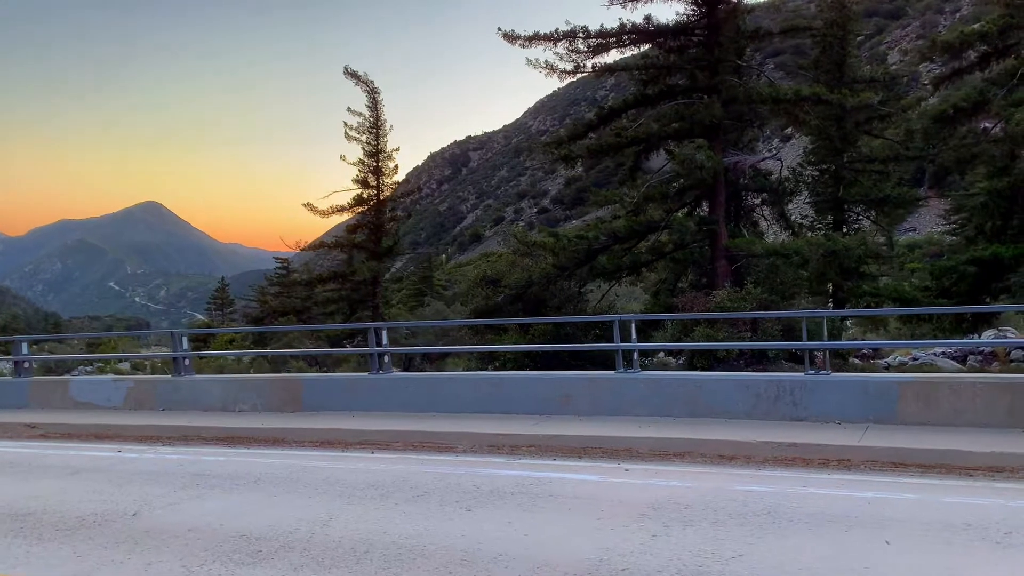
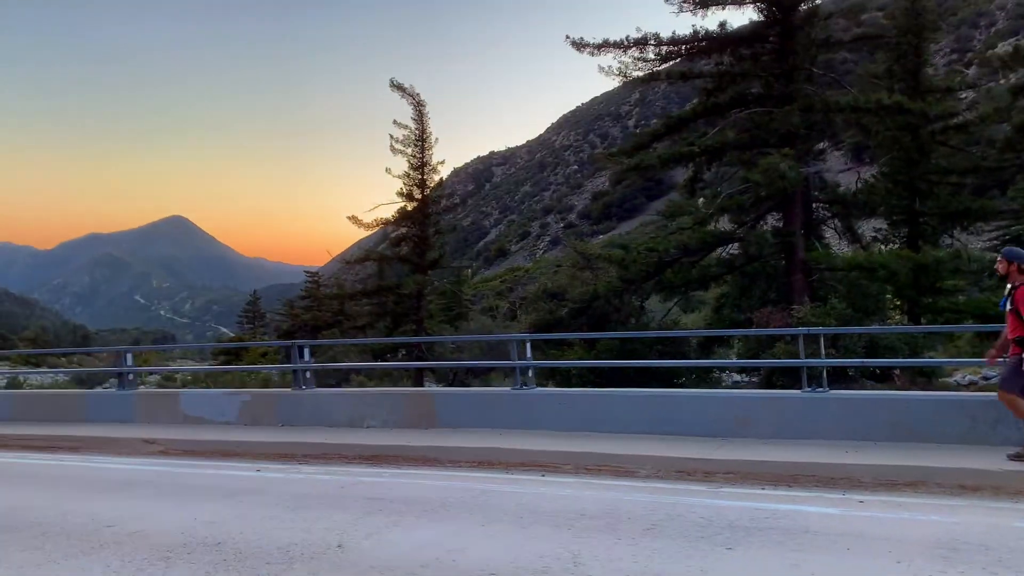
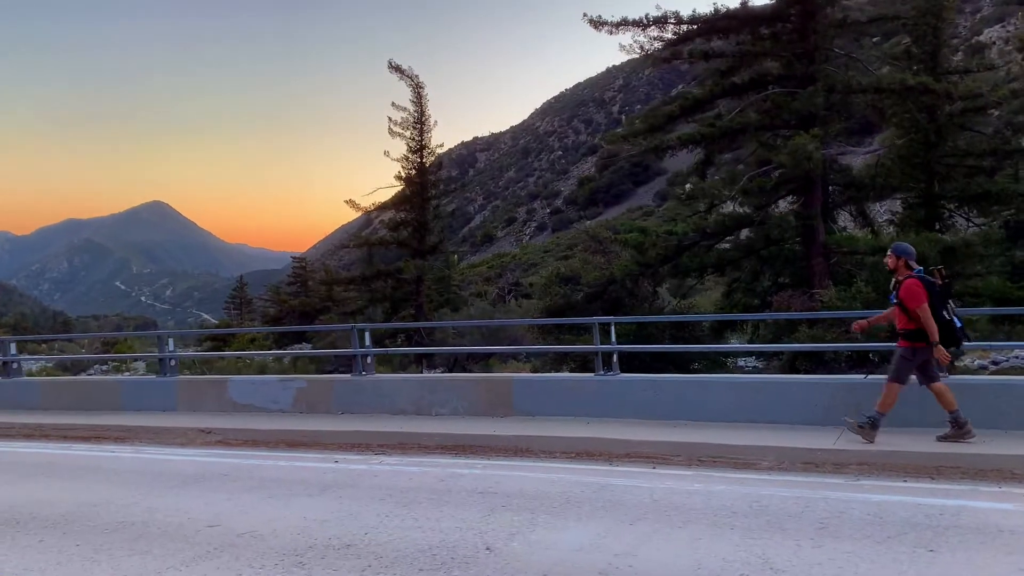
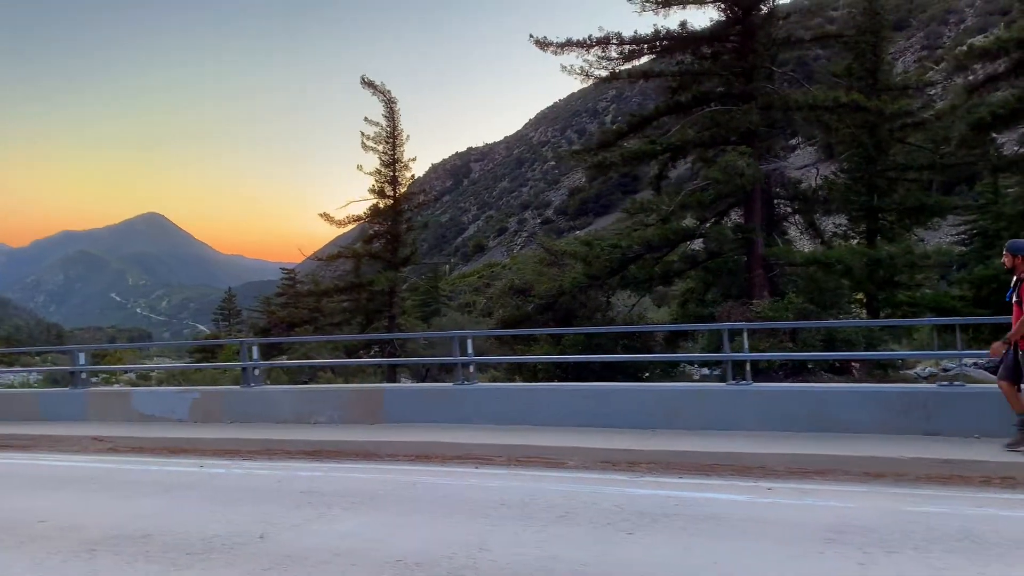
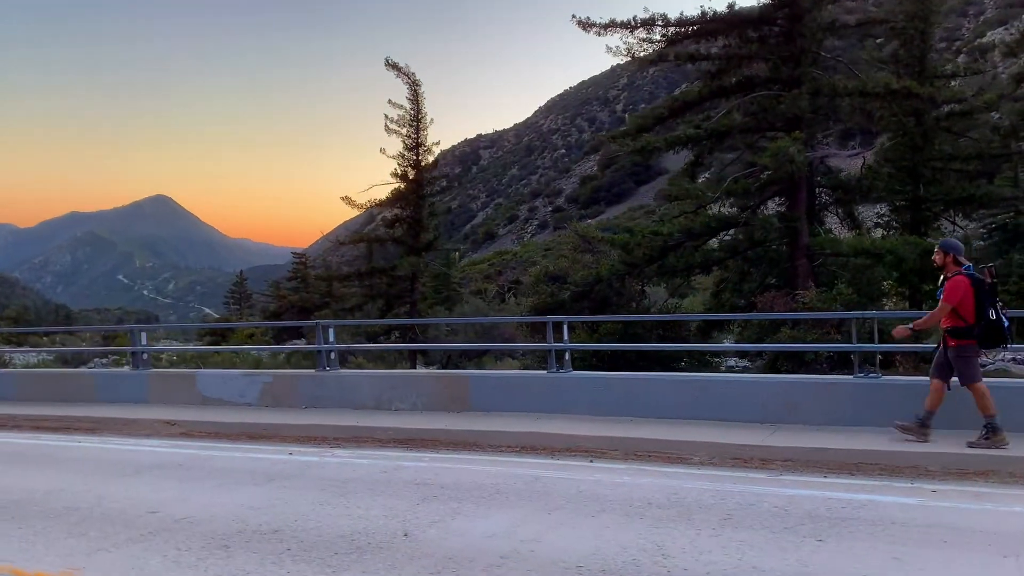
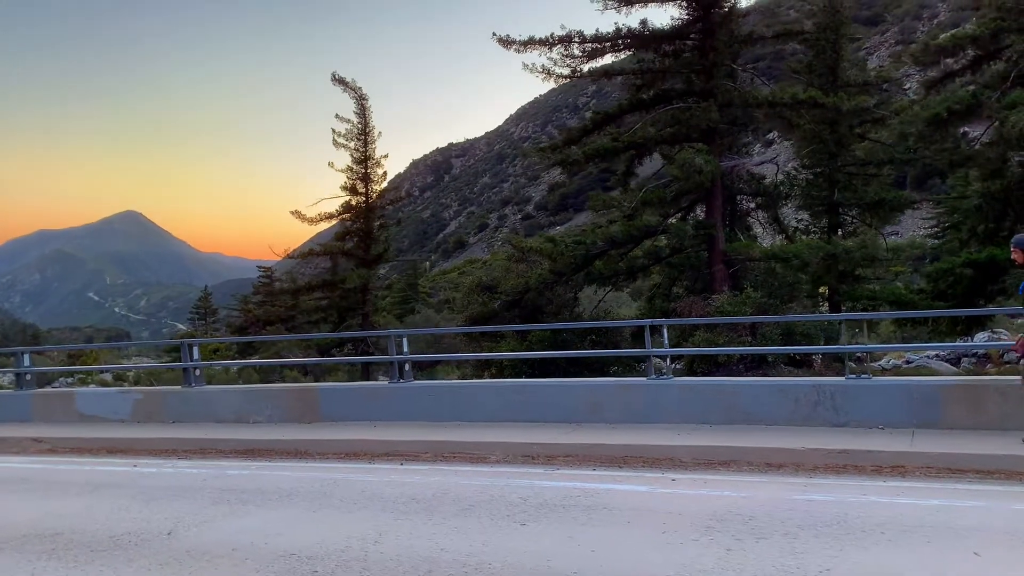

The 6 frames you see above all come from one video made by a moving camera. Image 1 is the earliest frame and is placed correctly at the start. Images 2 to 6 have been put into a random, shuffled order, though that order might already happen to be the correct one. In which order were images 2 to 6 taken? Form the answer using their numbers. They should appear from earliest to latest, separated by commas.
6, 4, 2, 5, 3
